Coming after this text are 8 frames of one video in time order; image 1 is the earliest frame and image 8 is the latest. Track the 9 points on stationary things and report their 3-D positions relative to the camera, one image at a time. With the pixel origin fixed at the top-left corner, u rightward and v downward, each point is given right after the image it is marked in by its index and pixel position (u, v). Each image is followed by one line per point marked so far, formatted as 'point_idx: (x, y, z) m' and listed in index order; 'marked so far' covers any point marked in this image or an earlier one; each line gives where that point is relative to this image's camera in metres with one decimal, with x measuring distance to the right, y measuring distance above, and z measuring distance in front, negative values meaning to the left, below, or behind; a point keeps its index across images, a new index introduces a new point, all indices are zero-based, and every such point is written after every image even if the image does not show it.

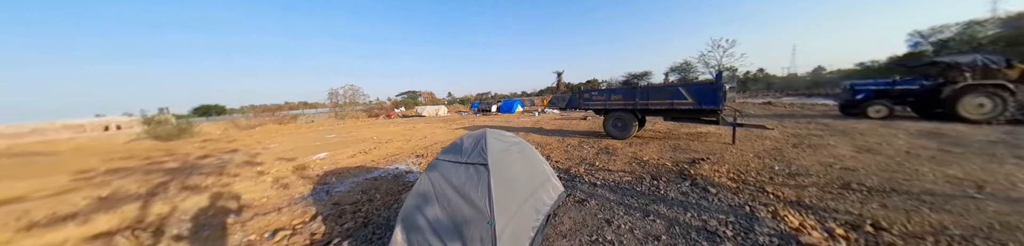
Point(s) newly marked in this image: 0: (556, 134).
0: (+1.7, -0.5, +7.9) m
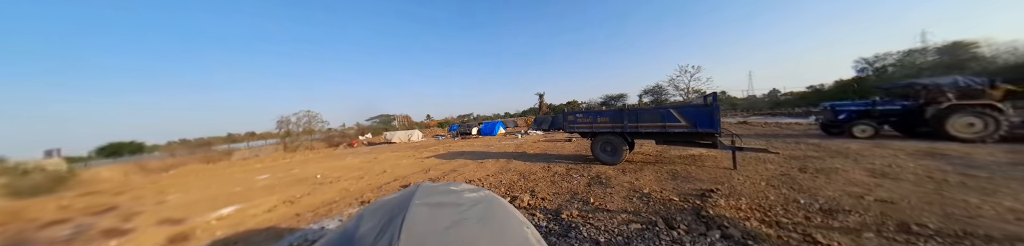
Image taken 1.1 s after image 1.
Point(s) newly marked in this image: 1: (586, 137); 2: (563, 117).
0: (+1.0, -1.3, +7.1) m
1: (+2.4, -0.4, +6.2) m
2: (+1.7, +0.2, +6.4) m
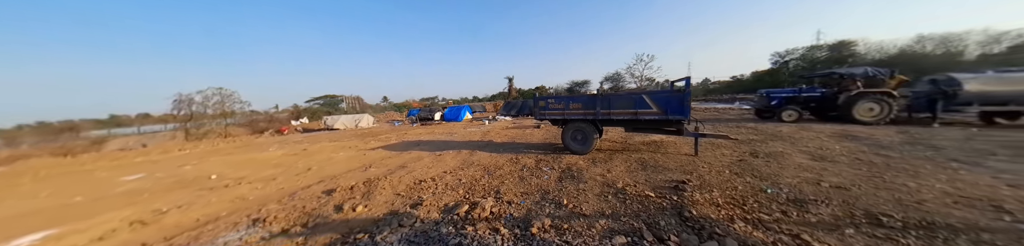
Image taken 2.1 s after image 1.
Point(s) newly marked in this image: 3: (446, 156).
0: (-0.1, -0.9, +6.5) m
1: (+1.3, -0.1, +5.7) m
2: (+0.7, +0.6, +5.8) m
3: (-2.0, -1.0, +6.1) m
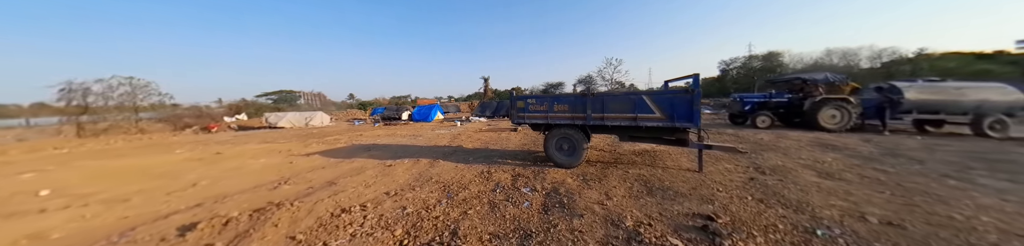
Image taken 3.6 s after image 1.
0: (-0.9, -1.0, +5.4) m
1: (+0.7, -0.2, +4.7) m
2: (0.0, +0.5, +4.7) m
3: (-2.7, -1.1, +4.7) m
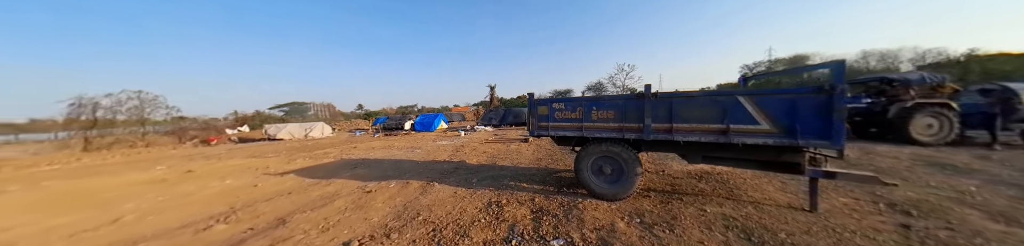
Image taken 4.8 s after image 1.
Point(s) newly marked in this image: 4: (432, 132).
0: (-0.6, -1.3, +4.2) m
1: (+0.9, -0.4, +3.6) m
2: (+0.3, +0.3, +3.6) m
3: (-2.4, -1.3, +3.6) m
4: (-7.0, -0.8, +17.2) m
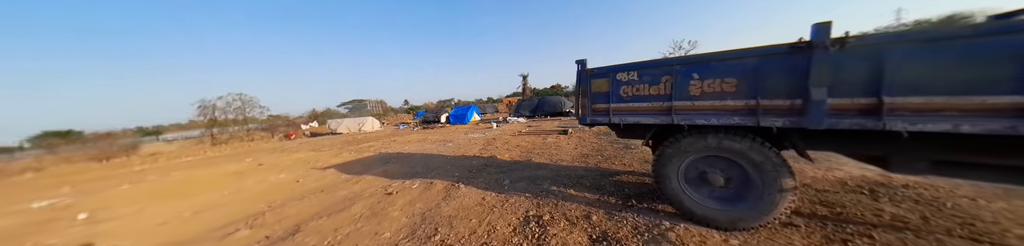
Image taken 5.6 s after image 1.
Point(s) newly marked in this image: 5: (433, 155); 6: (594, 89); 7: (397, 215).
0: (+0.1, -1.1, +3.4) m
1: (+1.5, -0.2, +2.5) m
2: (+0.8, +0.5, +2.6) m
3: (-1.8, -1.2, +3.1) m
4: (-4.1, -0.1, +17.3) m
5: (-2.5, -1.0, +6.3) m
6: (+1.1, +0.4, +2.6) m
7: (-1.6, -1.3, +2.8) m
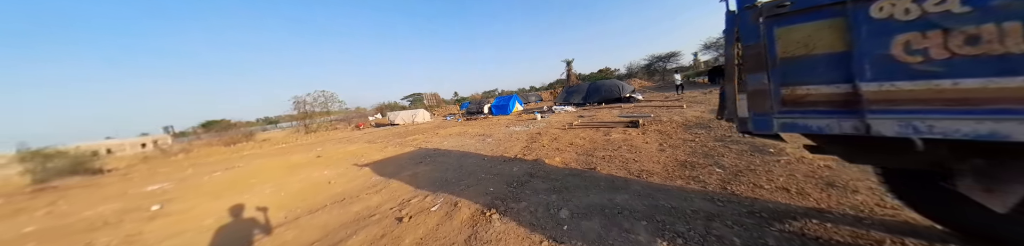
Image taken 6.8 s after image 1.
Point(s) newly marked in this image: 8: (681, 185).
0: (+0.8, -1.0, +2.0) m
1: (+1.9, -0.2, +0.8) m
2: (+1.3, +0.4, +1.0) m
3: (-1.2, -1.2, +2.2) m
4: (-0.3, +0.8, +16.4) m
5: (-1.2, -0.8, +5.4) m
6: (+1.5, +0.4, +1.0) m
7: (-1.0, -1.3, +1.8) m
8: (+2.4, -0.6, +2.8) m
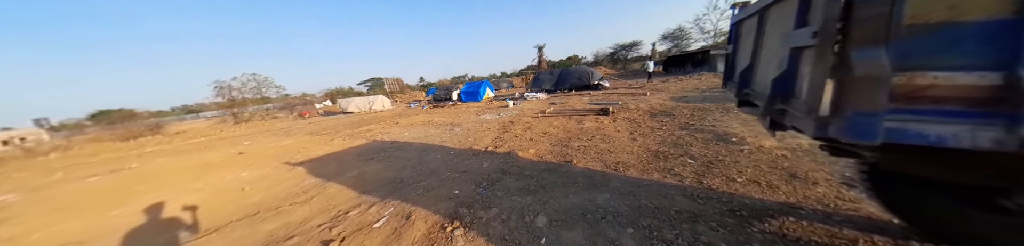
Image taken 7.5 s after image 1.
0: (+0.5, -0.9, +1.7) m
1: (+1.8, -0.2, +0.6) m
2: (+1.1, +0.5, +0.6) m
3: (-1.4, -1.1, +1.6) m
4: (-2.6, +1.8, +15.6) m
5: (-1.9, -0.5, +4.8) m
6: (+1.4, +0.4, +0.7) m
7: (-1.2, -1.2, +1.2) m
8: (+2.1, -0.5, +2.6) m
